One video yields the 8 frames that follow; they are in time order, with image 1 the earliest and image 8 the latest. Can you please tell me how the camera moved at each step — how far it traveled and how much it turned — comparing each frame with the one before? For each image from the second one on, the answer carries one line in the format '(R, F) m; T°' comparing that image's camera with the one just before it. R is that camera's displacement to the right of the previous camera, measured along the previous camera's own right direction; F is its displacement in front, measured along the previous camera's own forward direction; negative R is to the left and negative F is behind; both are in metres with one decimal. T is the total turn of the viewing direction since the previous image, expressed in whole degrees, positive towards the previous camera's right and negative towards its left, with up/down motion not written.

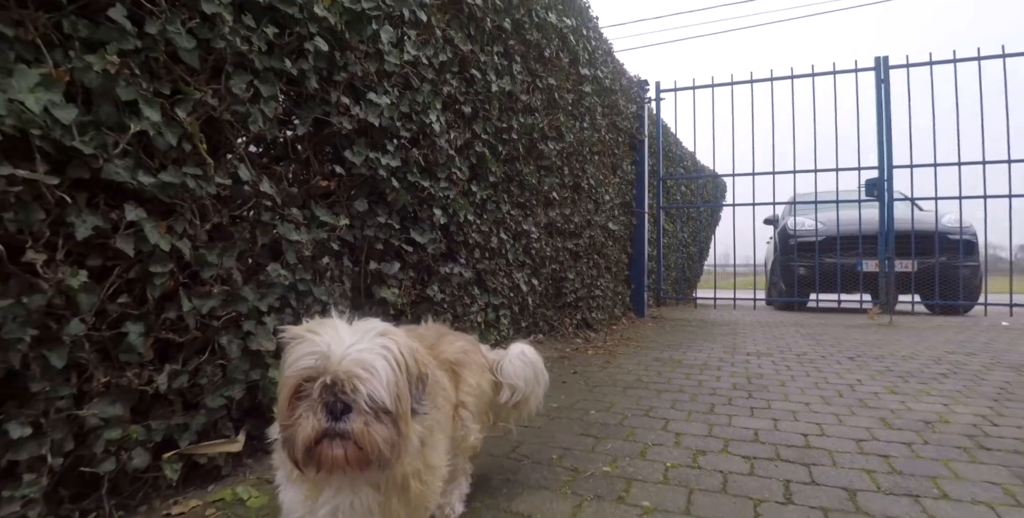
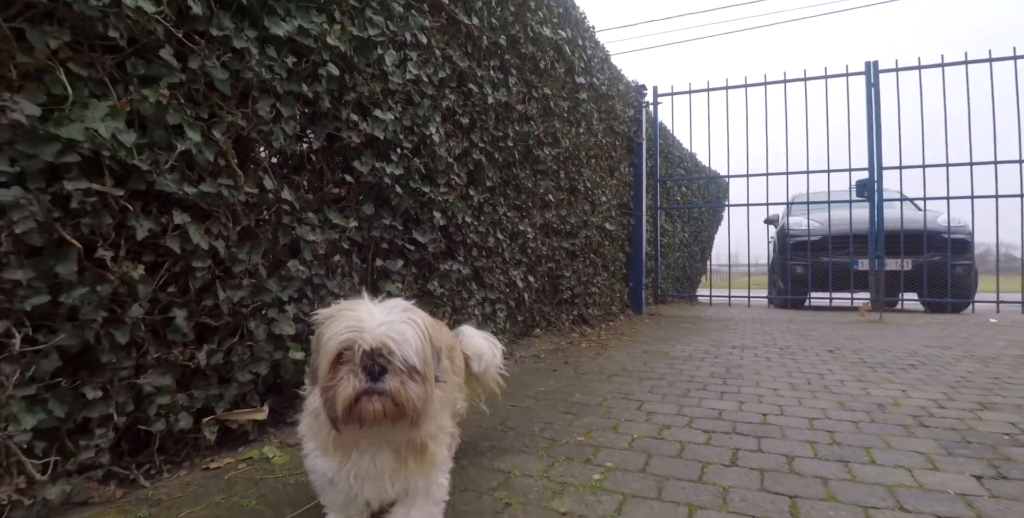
(+0.1, -0.3) m; -1°
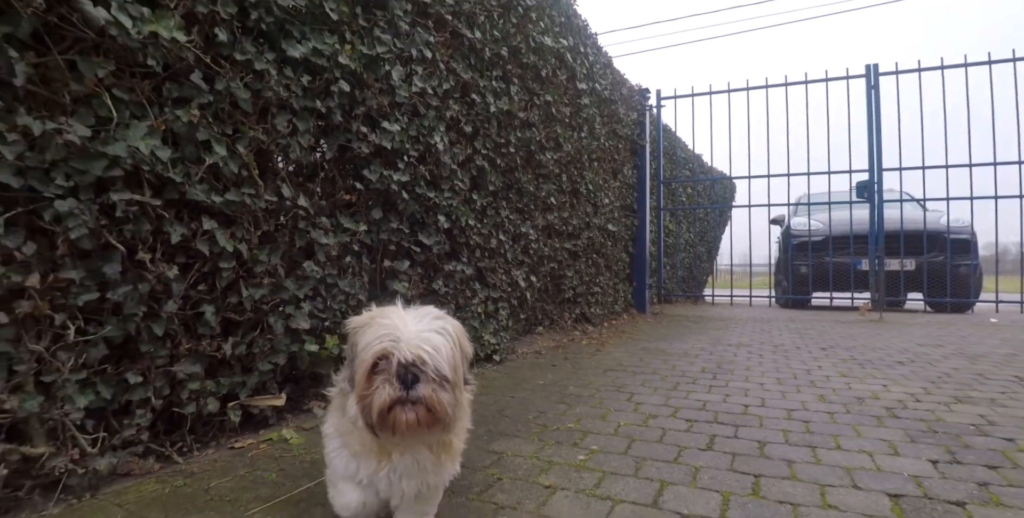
(+0.1, -0.2) m; -1°
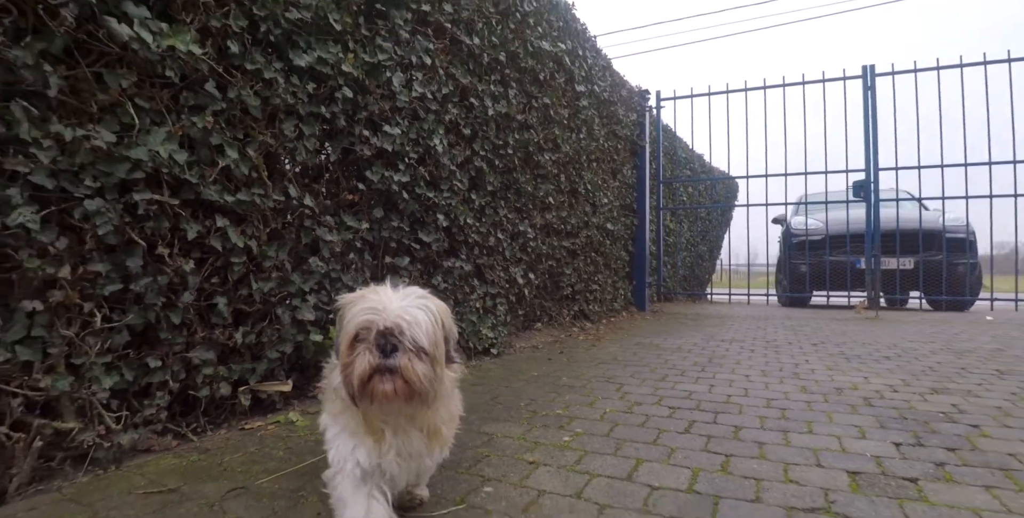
(+0.1, -0.2) m; -1°
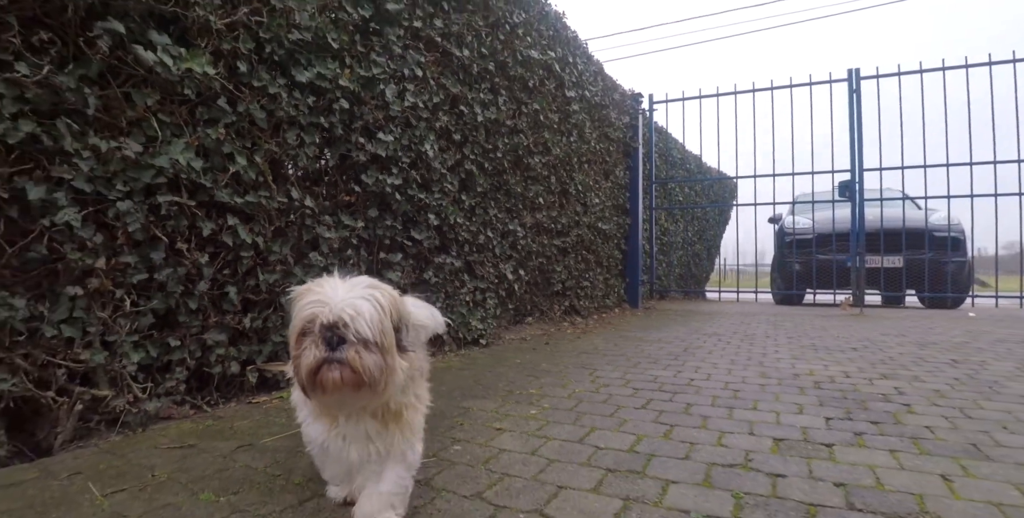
(+0.2, -0.3) m; -1°
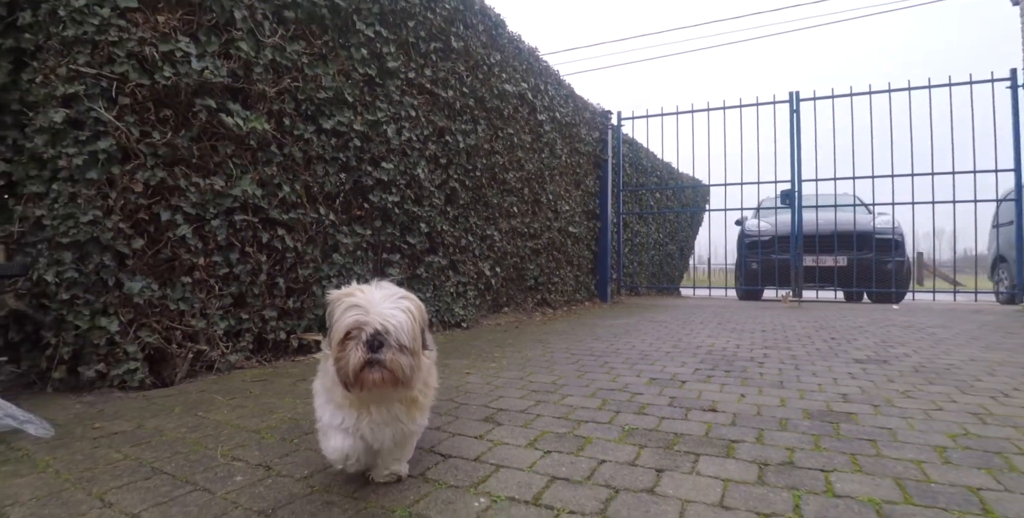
(+0.2, -1.2) m; +1°
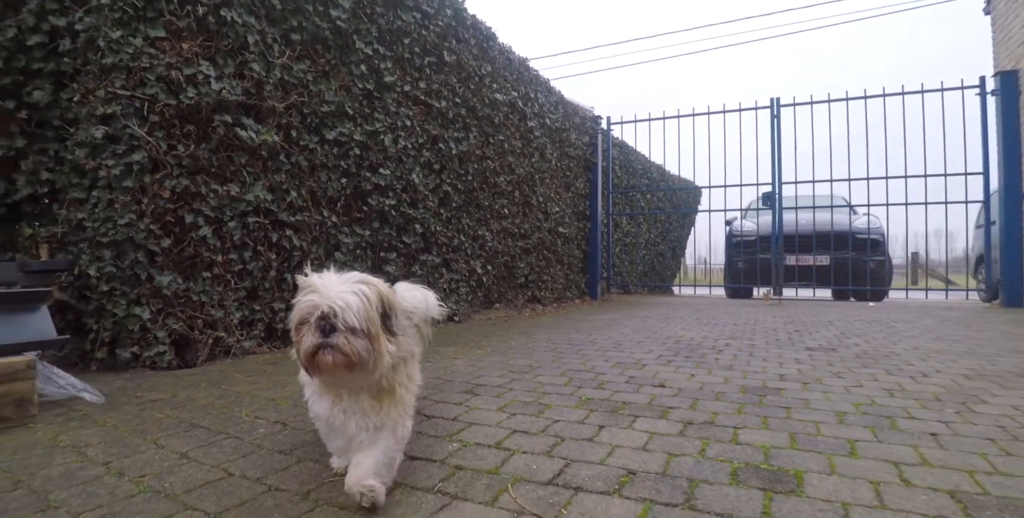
(+0.1, -0.5) m; 0°
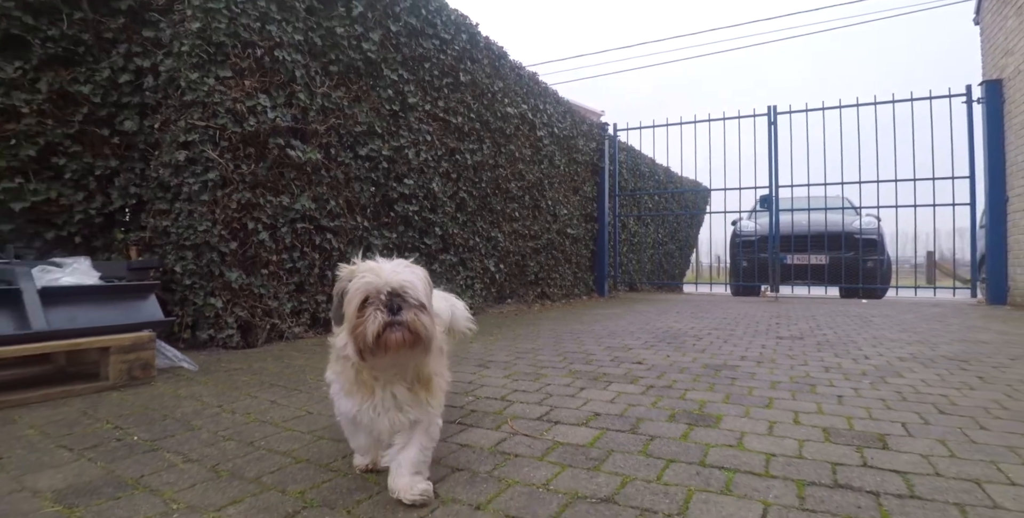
(+0.1, -0.8) m; -2°
